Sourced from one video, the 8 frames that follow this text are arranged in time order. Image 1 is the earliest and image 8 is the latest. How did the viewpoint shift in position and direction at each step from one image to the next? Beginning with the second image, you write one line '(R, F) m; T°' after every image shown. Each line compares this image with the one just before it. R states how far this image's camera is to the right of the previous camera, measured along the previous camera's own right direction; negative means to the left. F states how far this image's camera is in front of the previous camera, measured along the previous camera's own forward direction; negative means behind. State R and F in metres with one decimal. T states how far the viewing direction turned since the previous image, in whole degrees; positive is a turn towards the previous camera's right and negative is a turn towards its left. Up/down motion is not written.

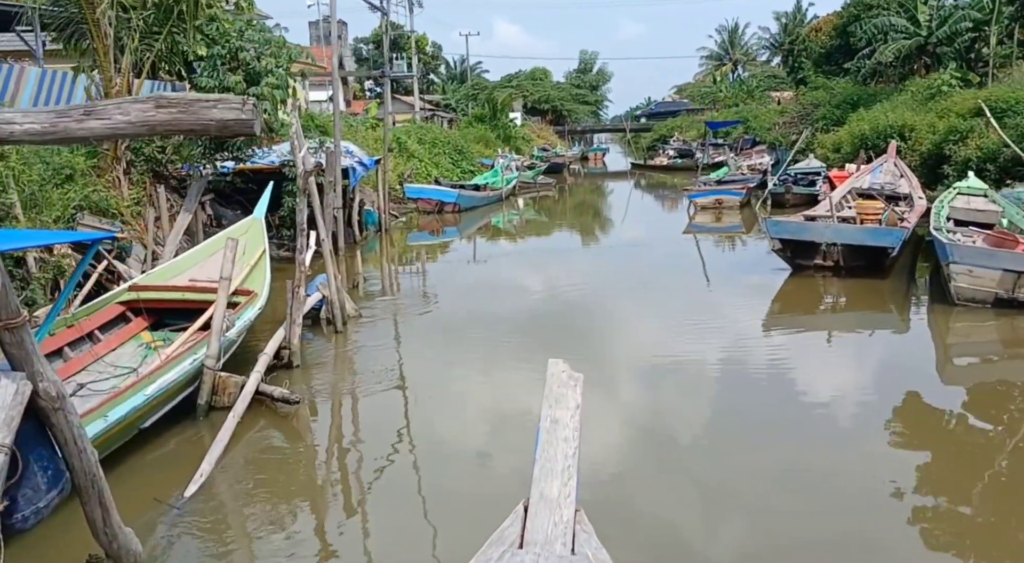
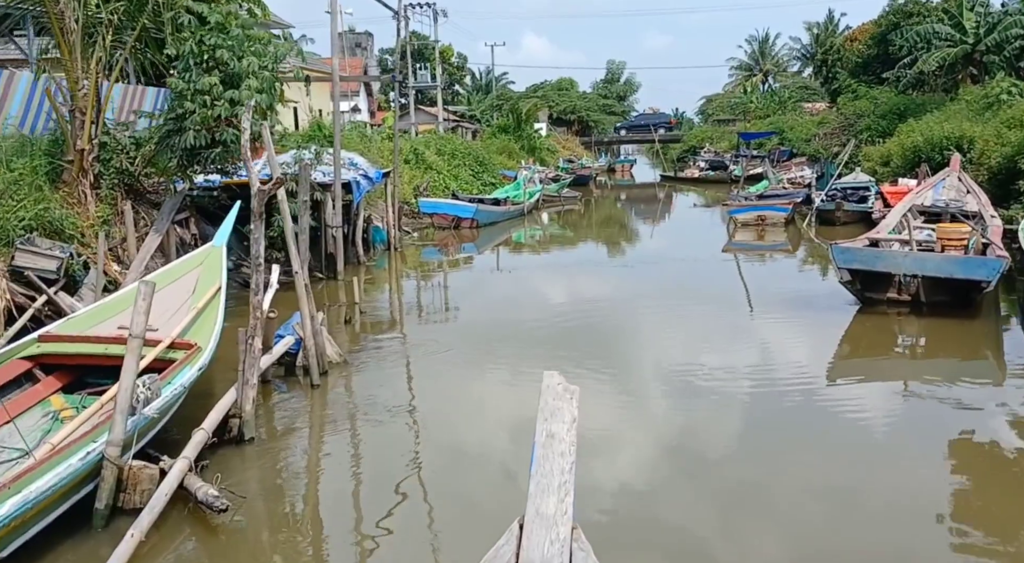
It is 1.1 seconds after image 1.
(0.0, +1.2) m; -2°
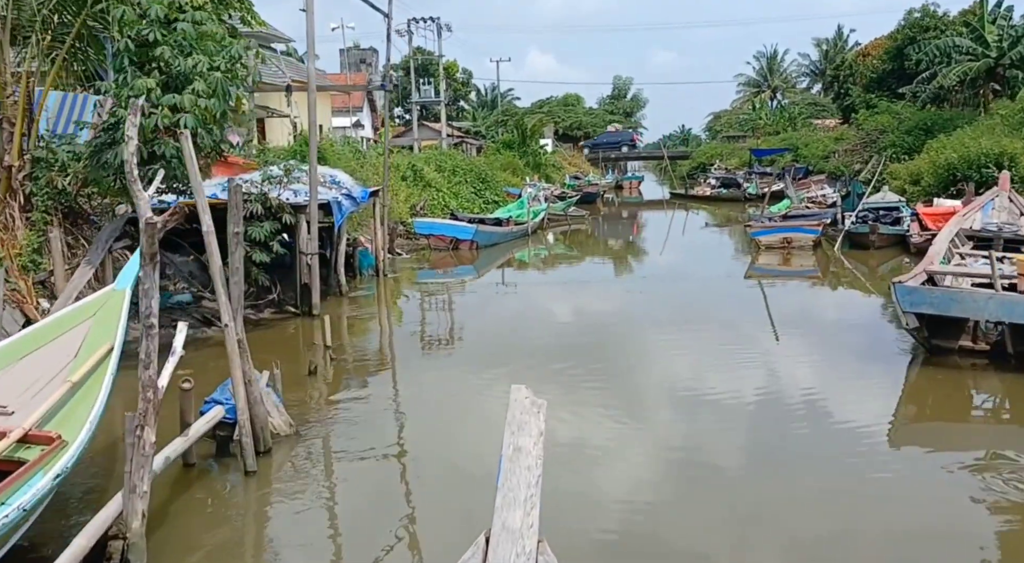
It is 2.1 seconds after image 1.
(+0.1, +1.1) m; 0°
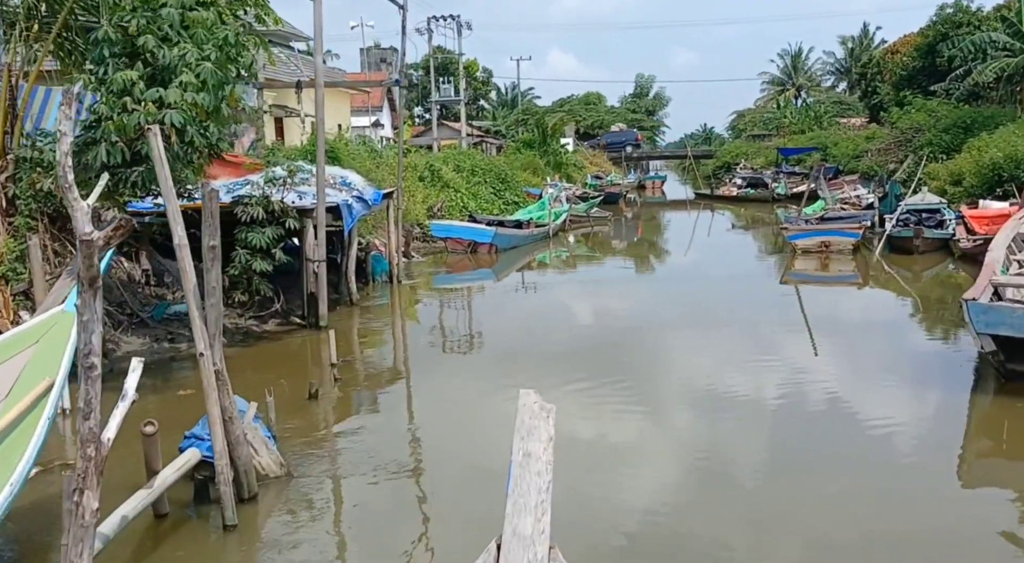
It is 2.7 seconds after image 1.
(0.0, +0.6) m; -1°
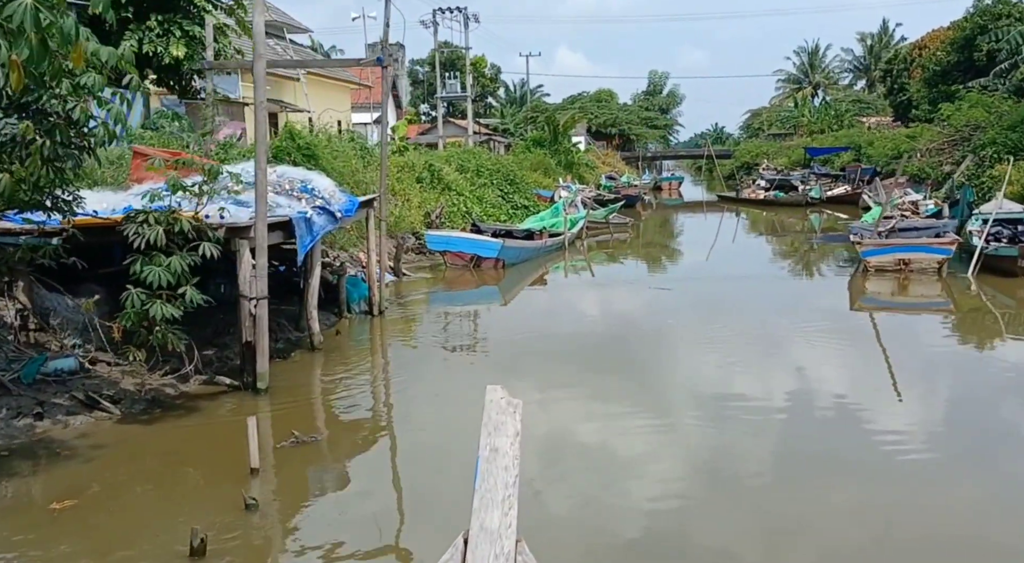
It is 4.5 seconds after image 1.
(0.0, +2.1) m; 0°
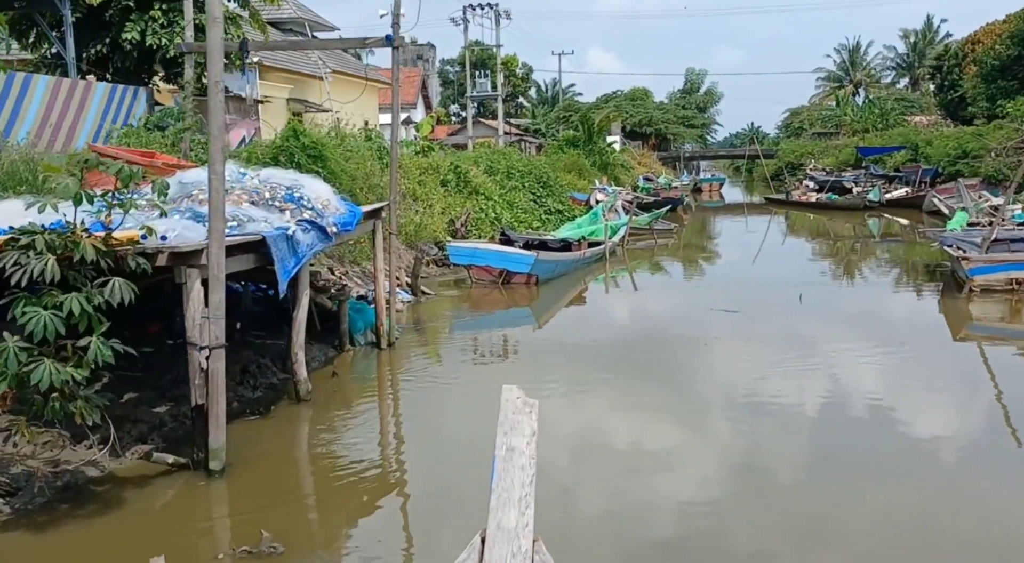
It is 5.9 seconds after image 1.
(0.0, +1.4) m; -2°
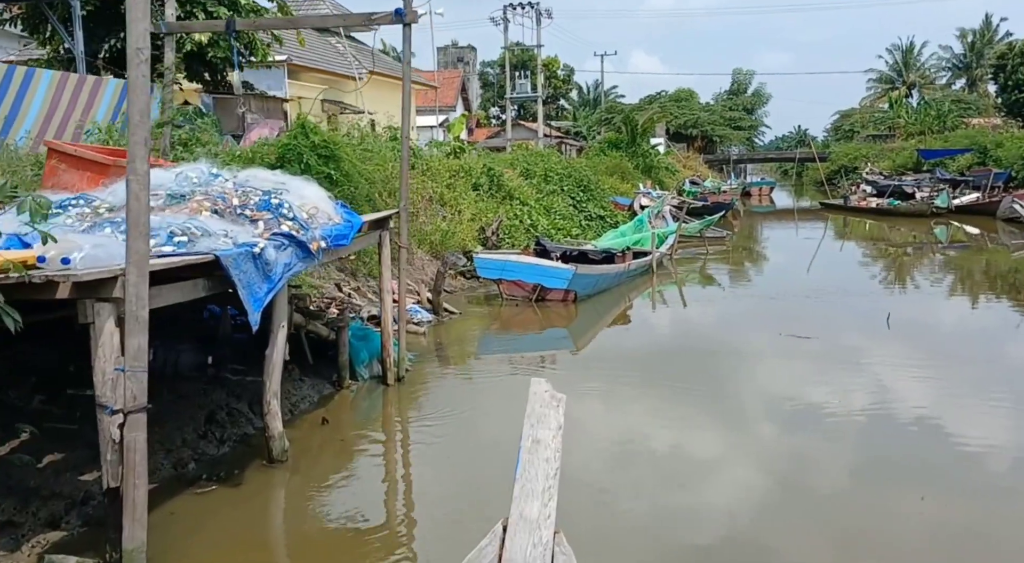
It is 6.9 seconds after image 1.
(0.0, +1.1) m; -3°
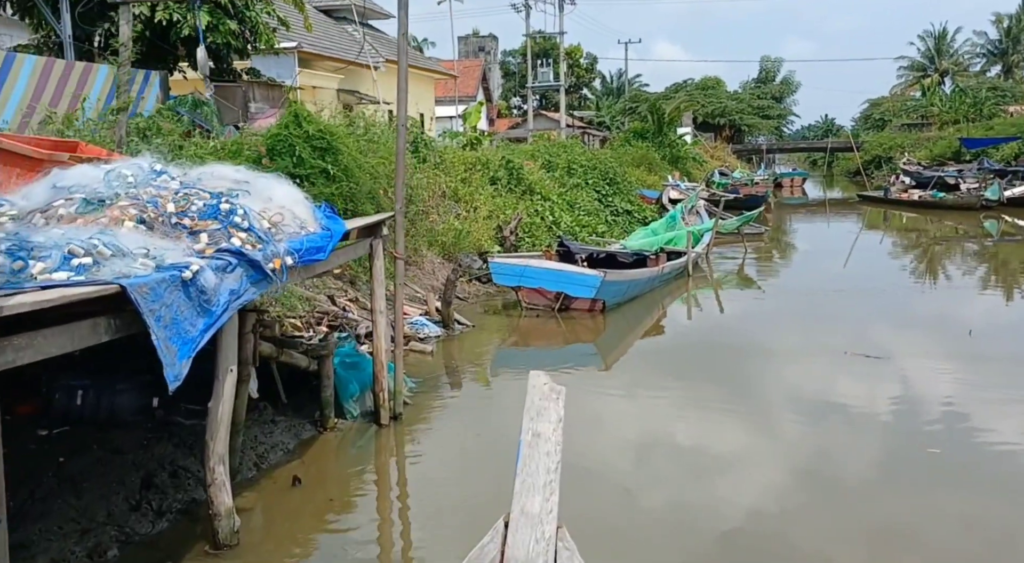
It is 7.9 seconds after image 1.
(0.0, +1.0) m; -1°
